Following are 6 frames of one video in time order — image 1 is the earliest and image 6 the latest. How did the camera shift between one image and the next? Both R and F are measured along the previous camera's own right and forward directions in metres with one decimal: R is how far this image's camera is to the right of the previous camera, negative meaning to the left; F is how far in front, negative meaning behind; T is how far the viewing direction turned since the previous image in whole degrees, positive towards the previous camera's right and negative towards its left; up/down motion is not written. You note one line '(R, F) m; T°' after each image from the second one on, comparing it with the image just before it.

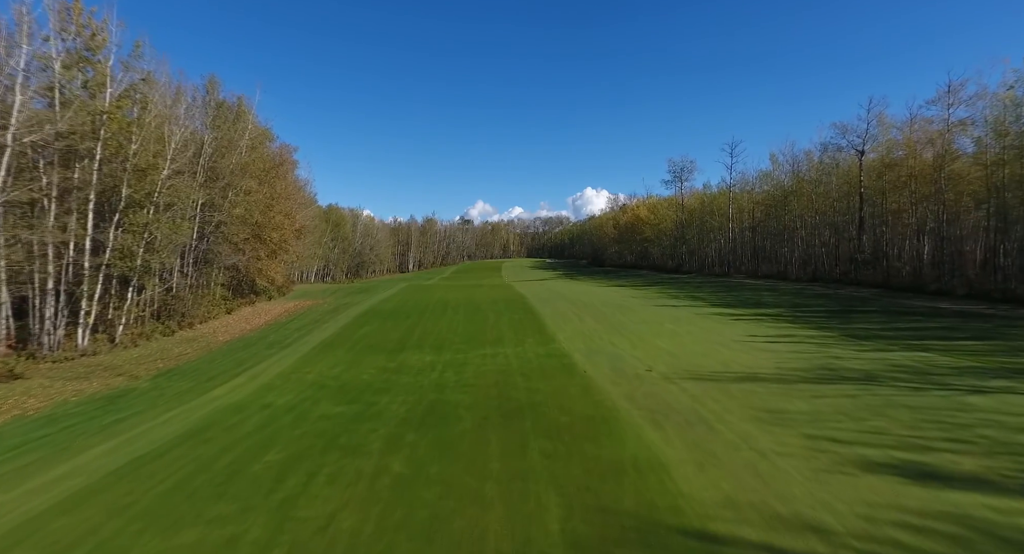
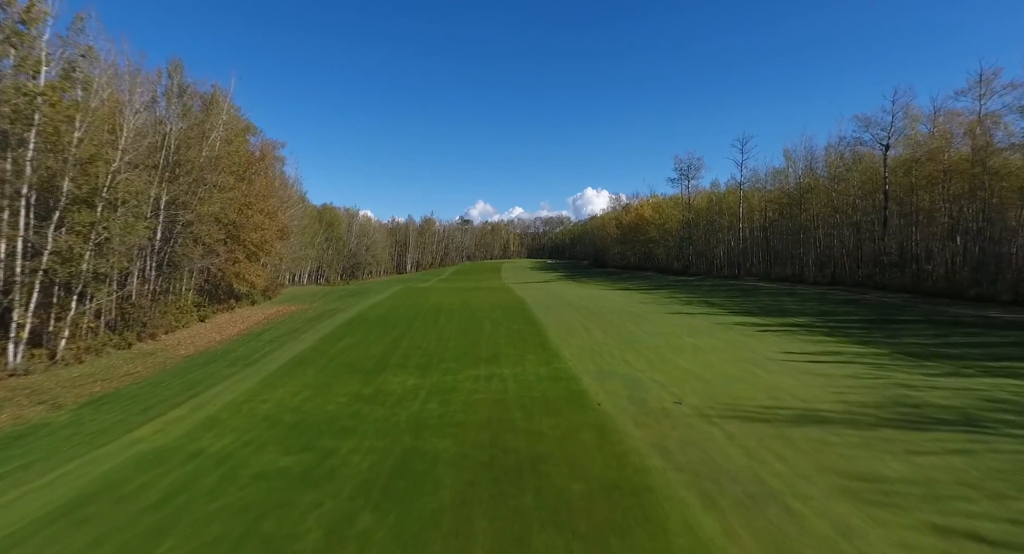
(+0.1, +2.1) m; 0°
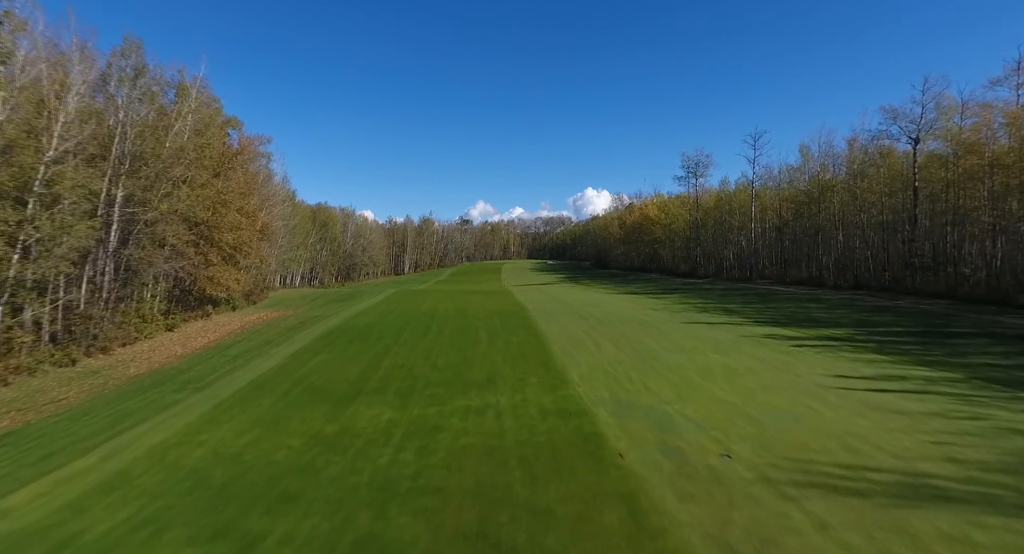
(0.0, +2.2) m; 0°
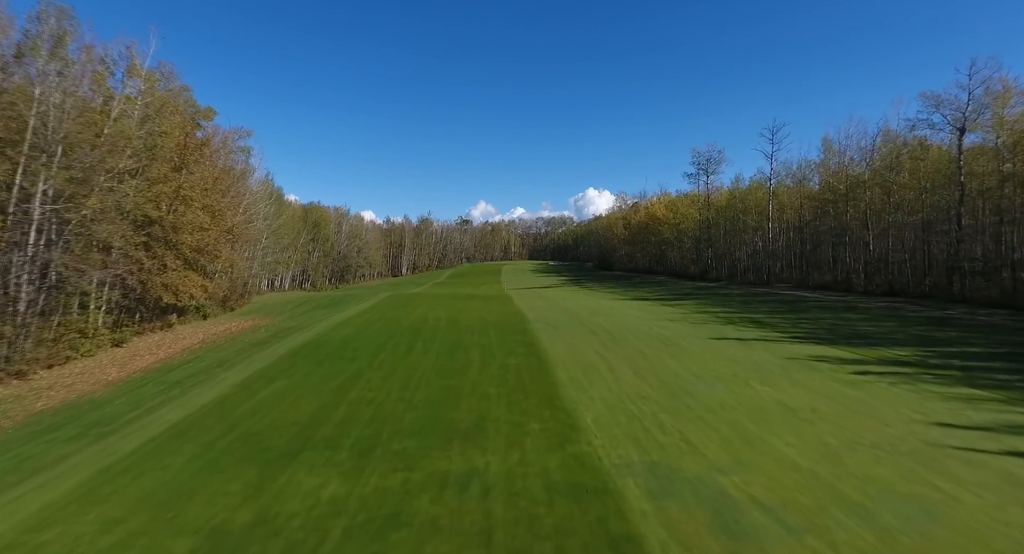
(+0.1, +2.8) m; 0°
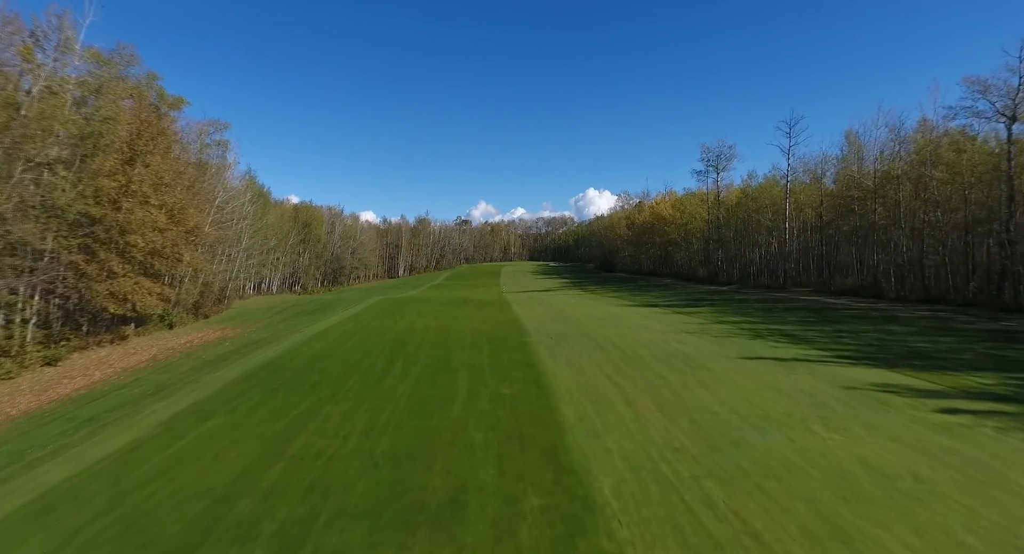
(+0.1, +2.5) m; 0°
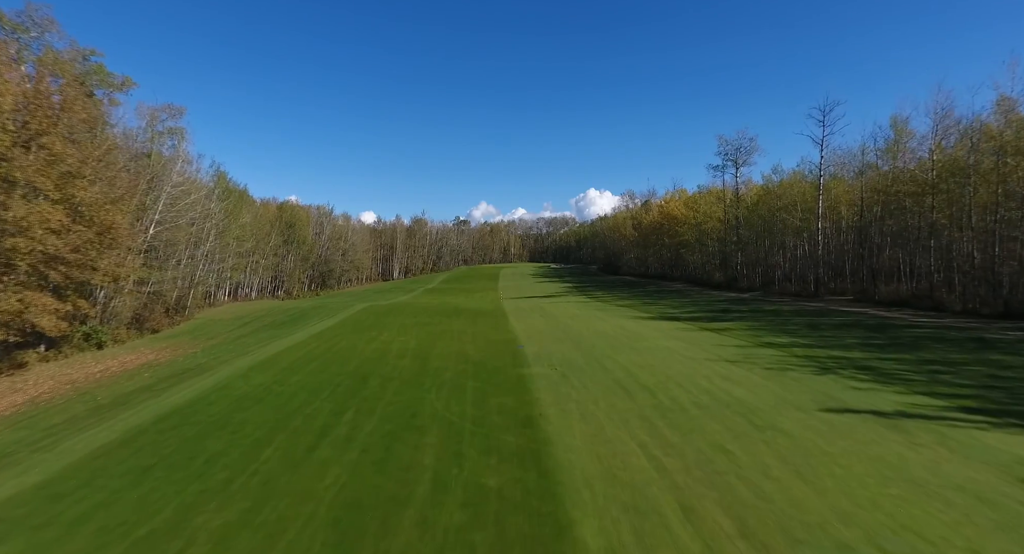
(+0.2, +4.0) m; 0°
